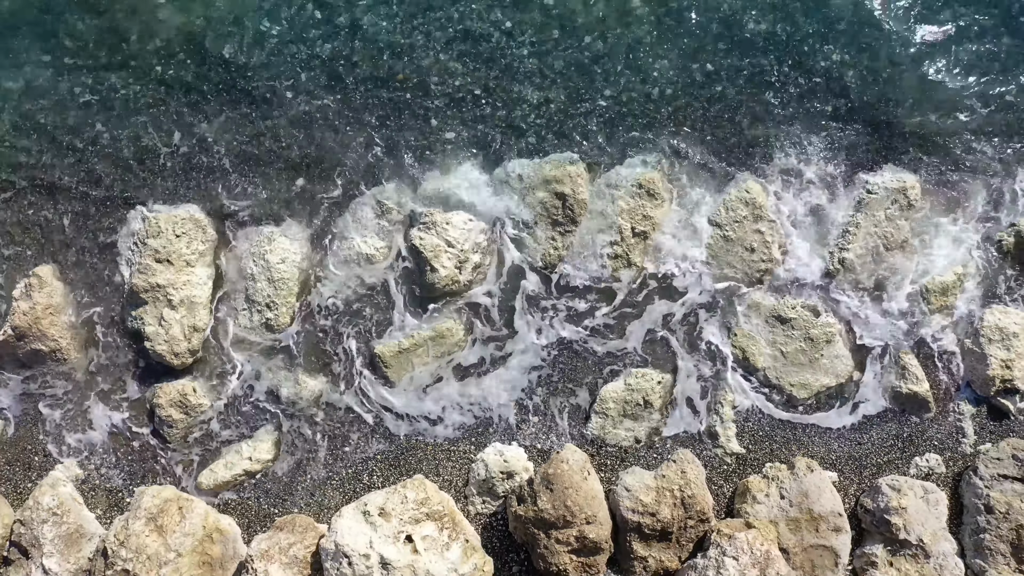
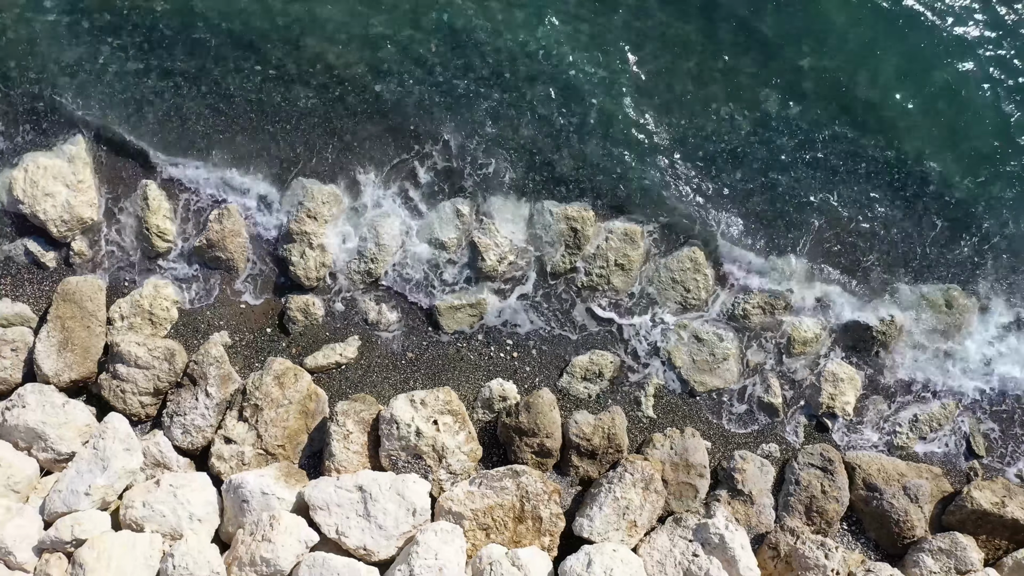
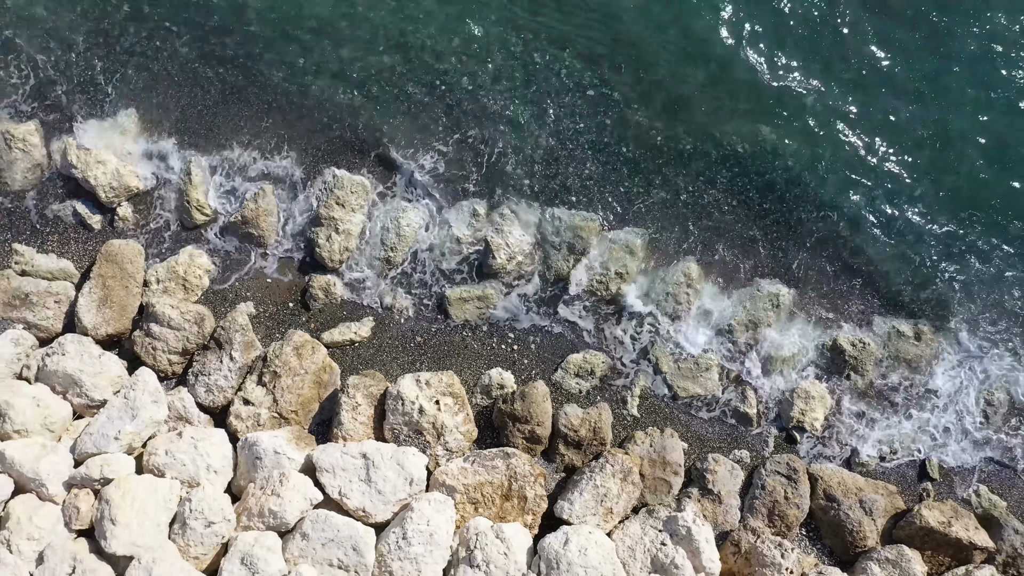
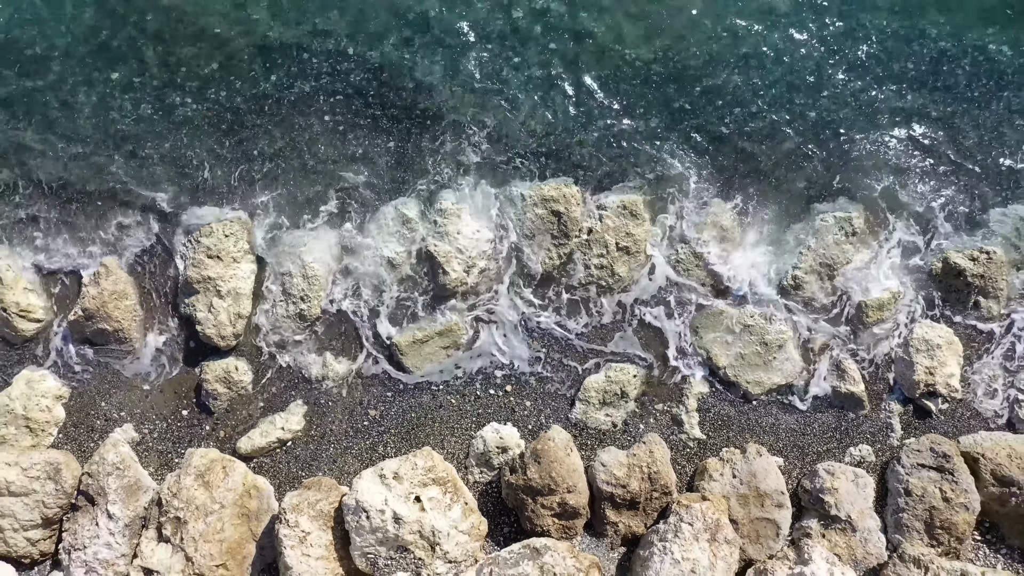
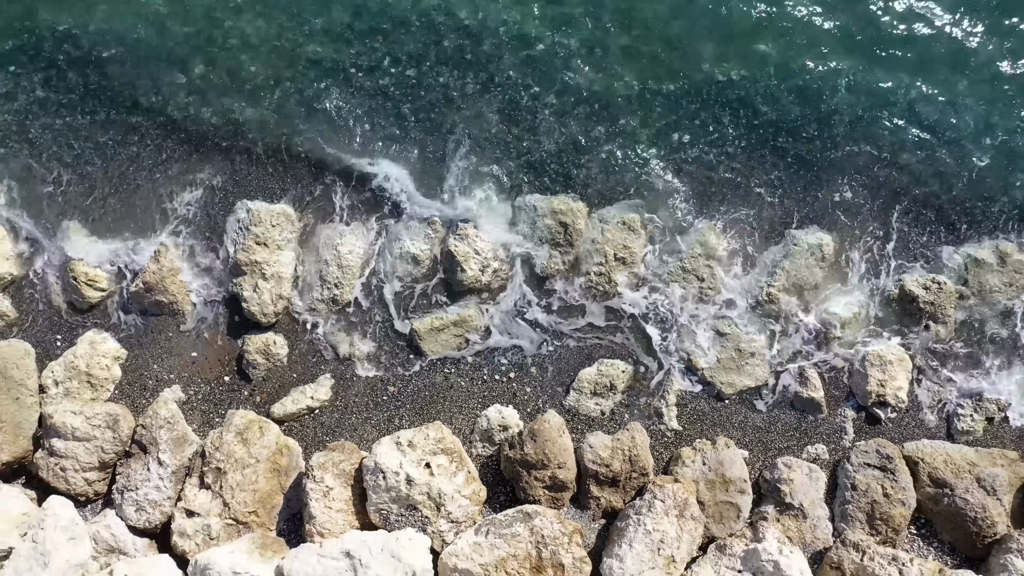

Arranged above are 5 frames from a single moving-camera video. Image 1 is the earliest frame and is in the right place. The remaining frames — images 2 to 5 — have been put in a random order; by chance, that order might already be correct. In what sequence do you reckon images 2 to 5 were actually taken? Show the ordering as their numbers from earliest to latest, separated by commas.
4, 5, 2, 3
